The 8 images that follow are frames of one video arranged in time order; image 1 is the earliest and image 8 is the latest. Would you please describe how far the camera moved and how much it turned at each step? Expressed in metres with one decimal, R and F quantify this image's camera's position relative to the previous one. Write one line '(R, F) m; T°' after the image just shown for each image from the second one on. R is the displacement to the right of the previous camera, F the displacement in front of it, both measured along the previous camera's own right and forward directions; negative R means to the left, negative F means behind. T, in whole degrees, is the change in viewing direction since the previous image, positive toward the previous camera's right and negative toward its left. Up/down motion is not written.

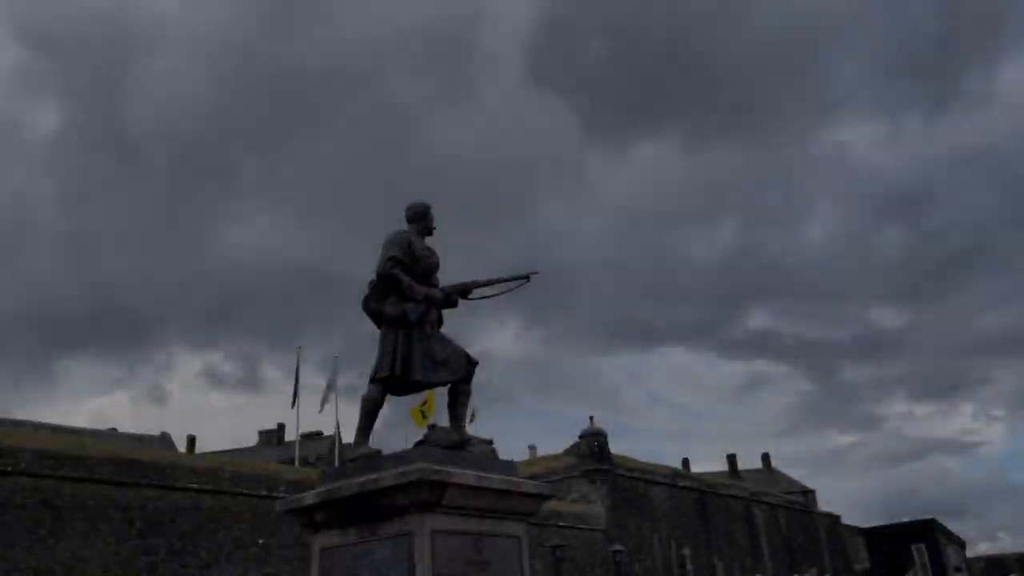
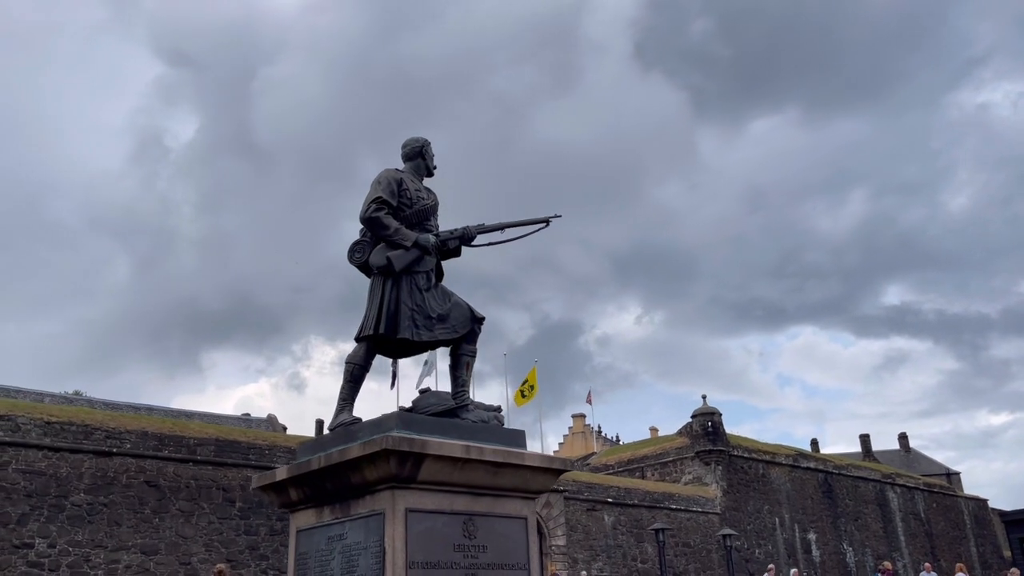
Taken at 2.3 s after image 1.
(+0.5, +0.7) m; -8°
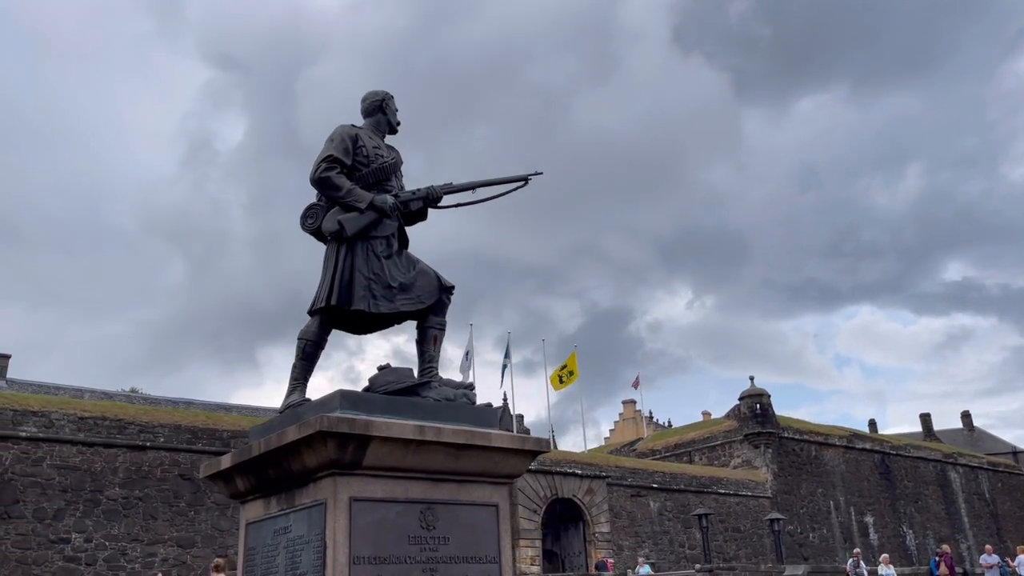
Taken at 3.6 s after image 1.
(+0.4, +0.4) m; -3°
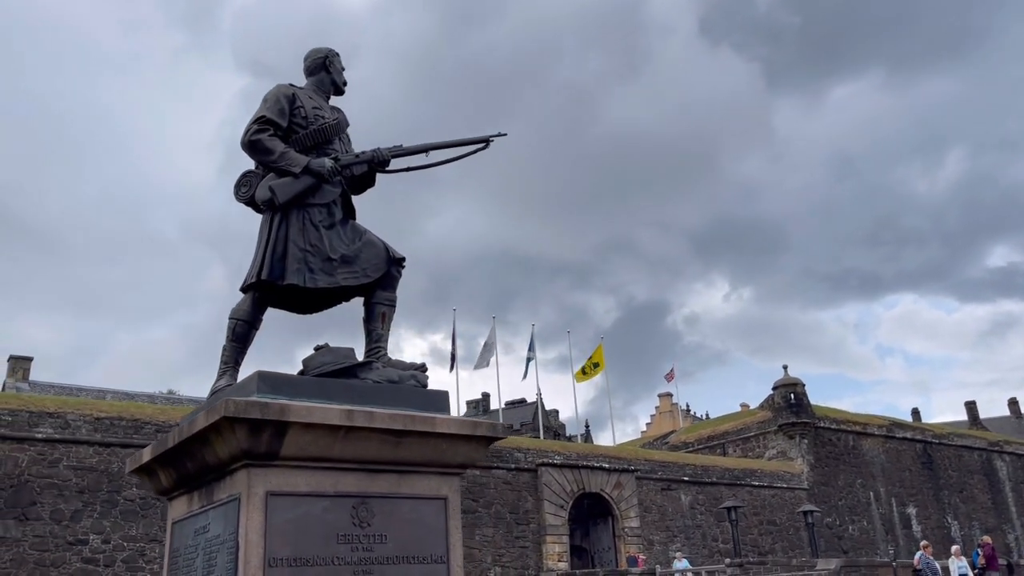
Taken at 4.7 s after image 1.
(+0.3, +0.4) m; -2°
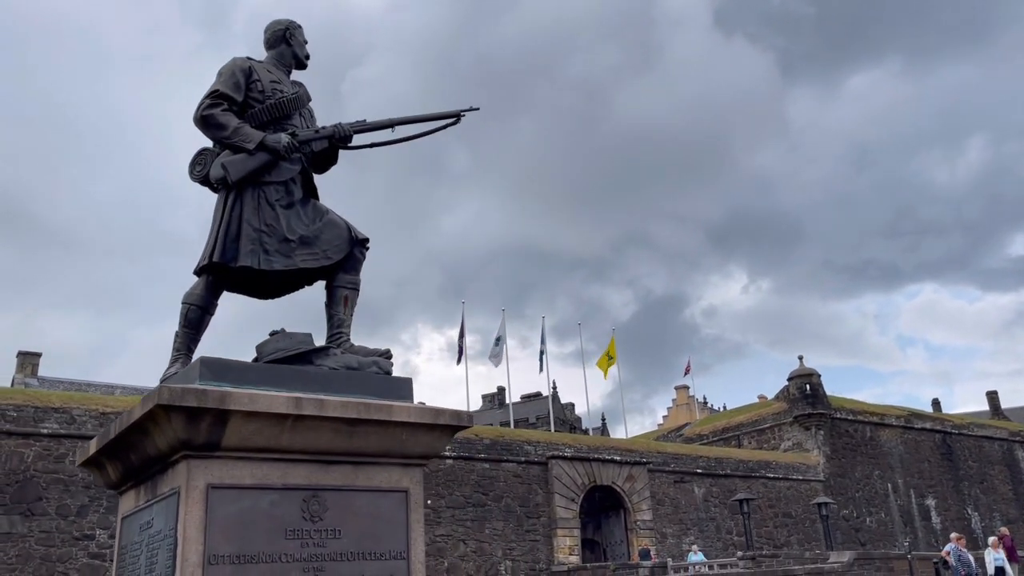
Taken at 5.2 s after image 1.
(+0.2, +0.2) m; -1°
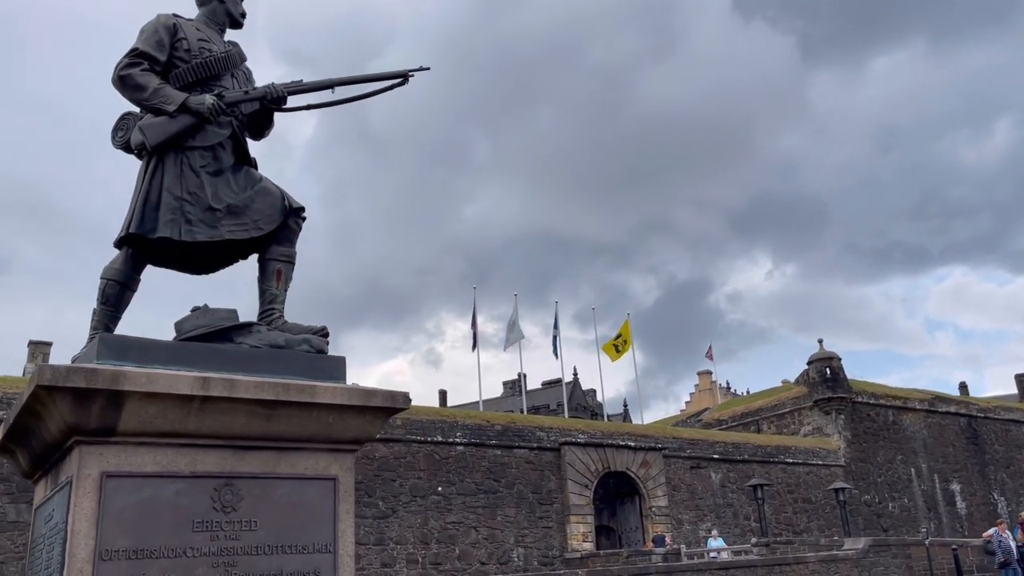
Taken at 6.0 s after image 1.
(+0.3, +0.3) m; -2°
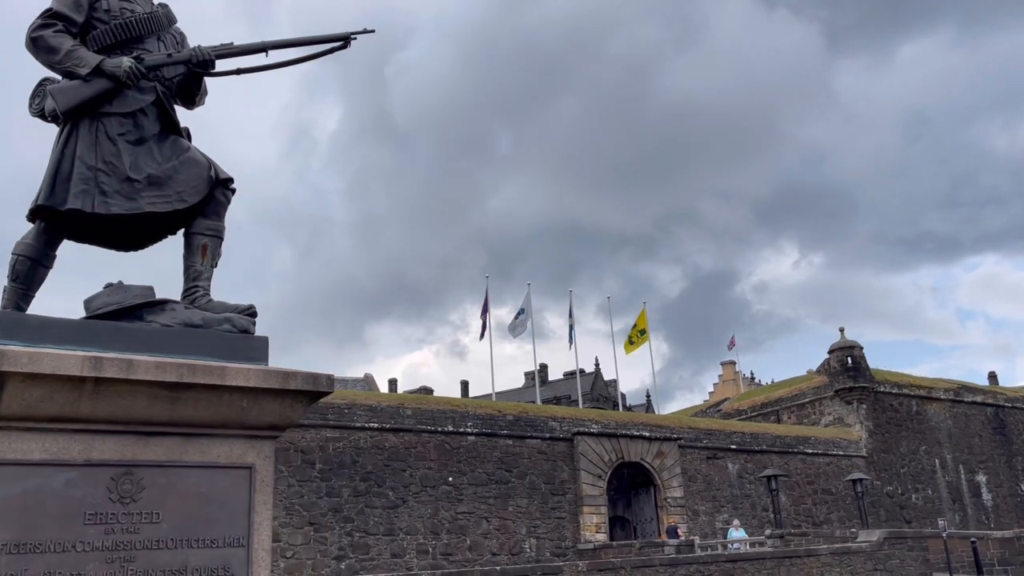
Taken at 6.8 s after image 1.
(+0.3, +0.2) m; -2°
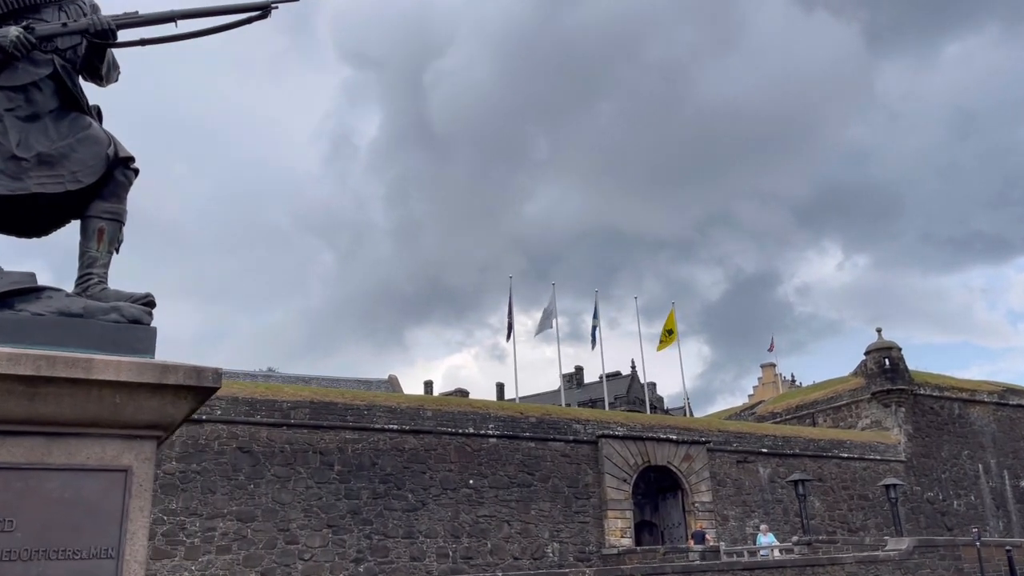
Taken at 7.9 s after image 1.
(+0.4, +0.3) m; -3°
